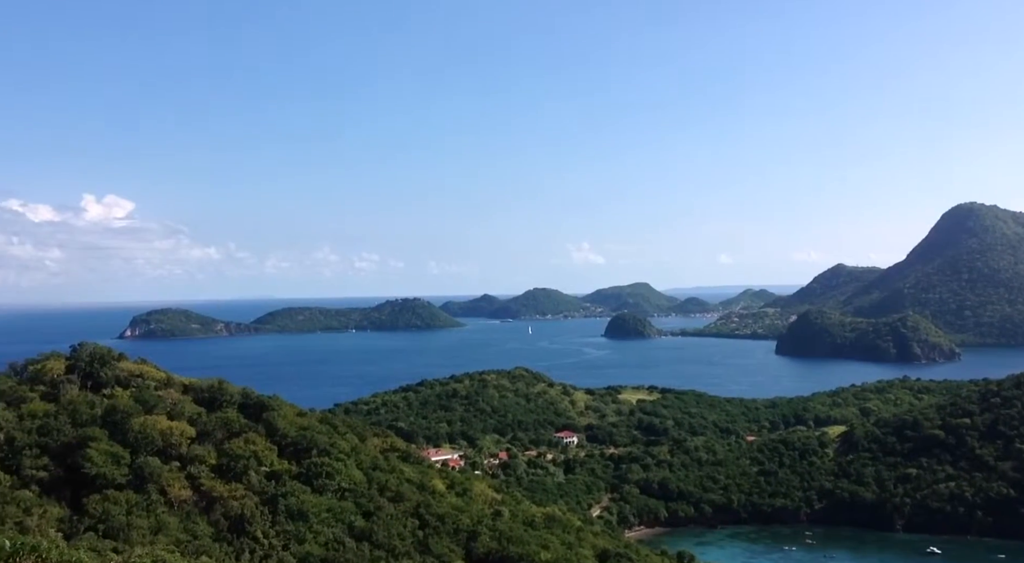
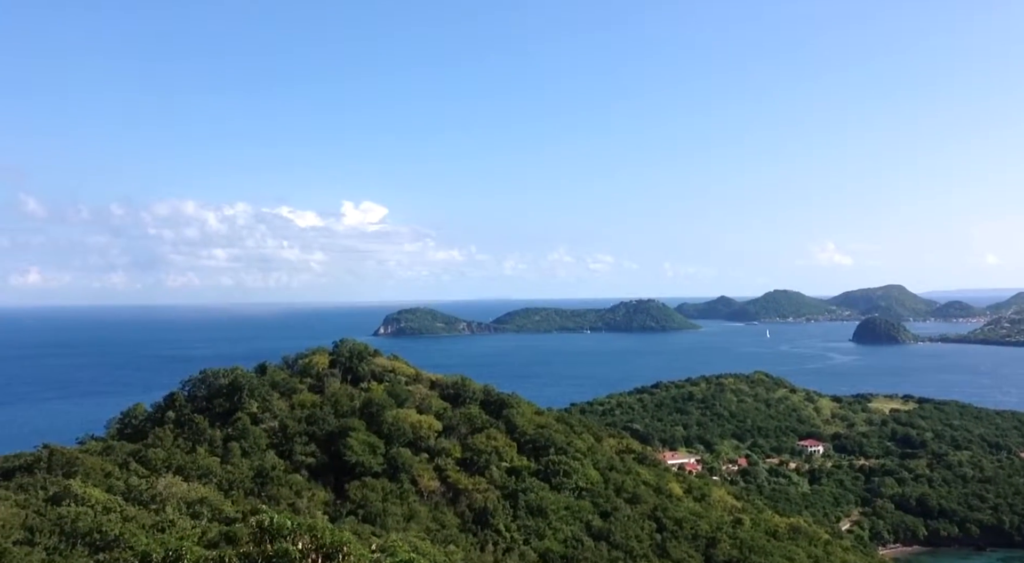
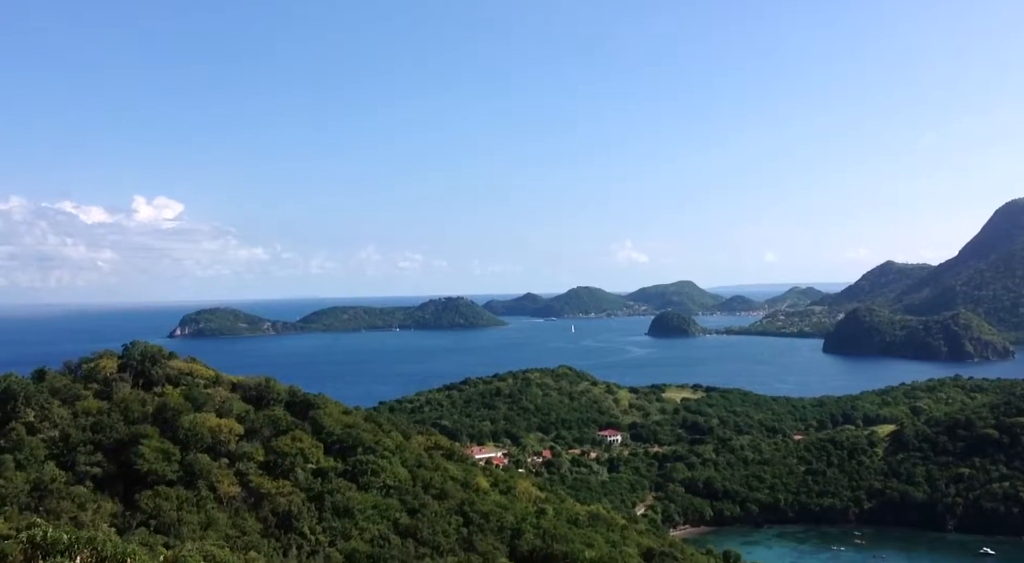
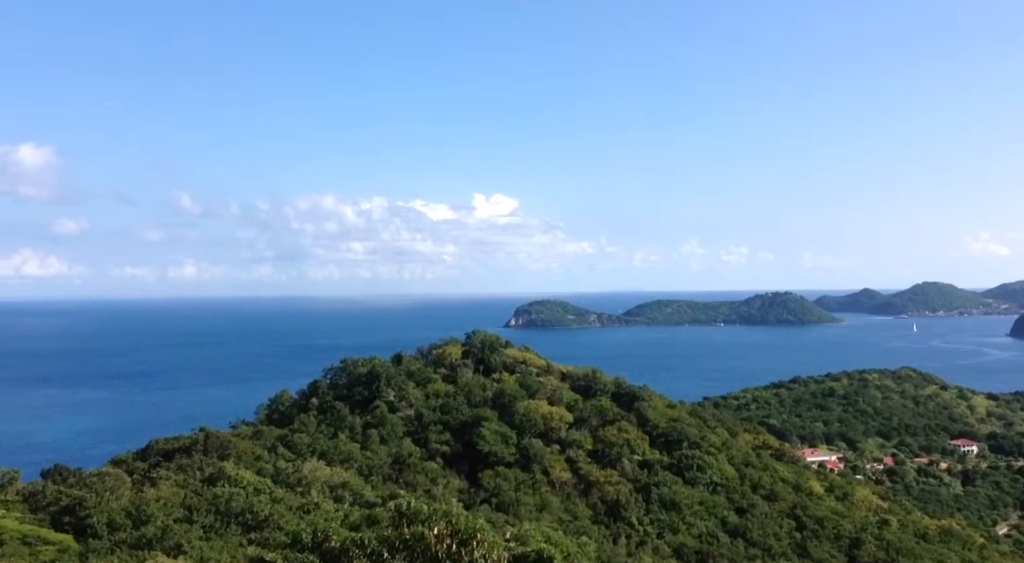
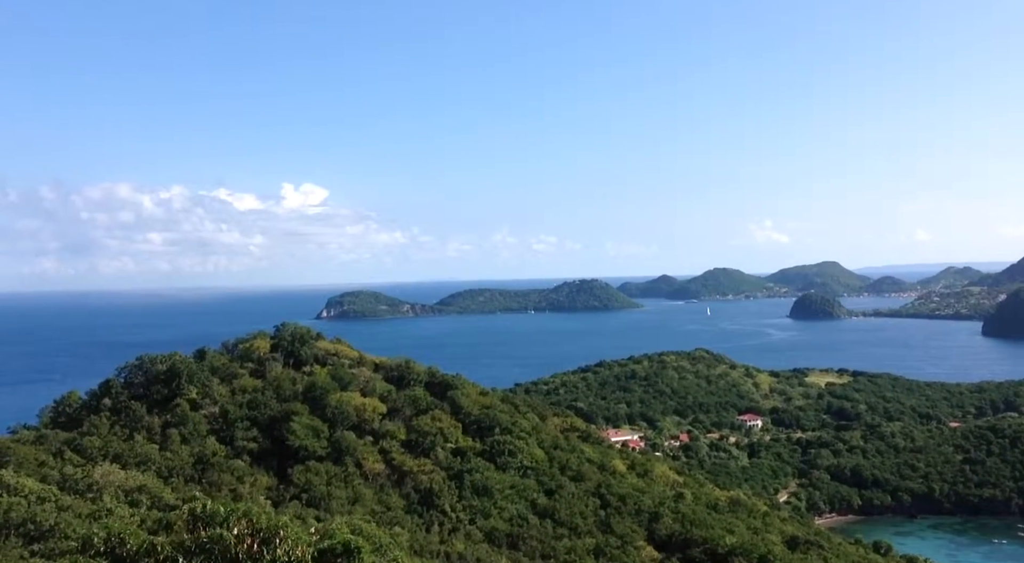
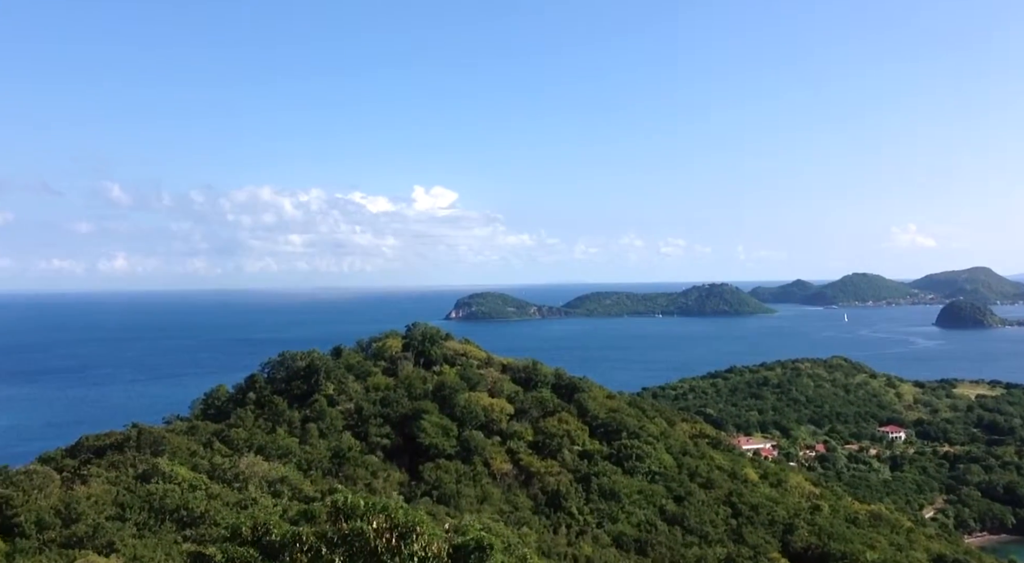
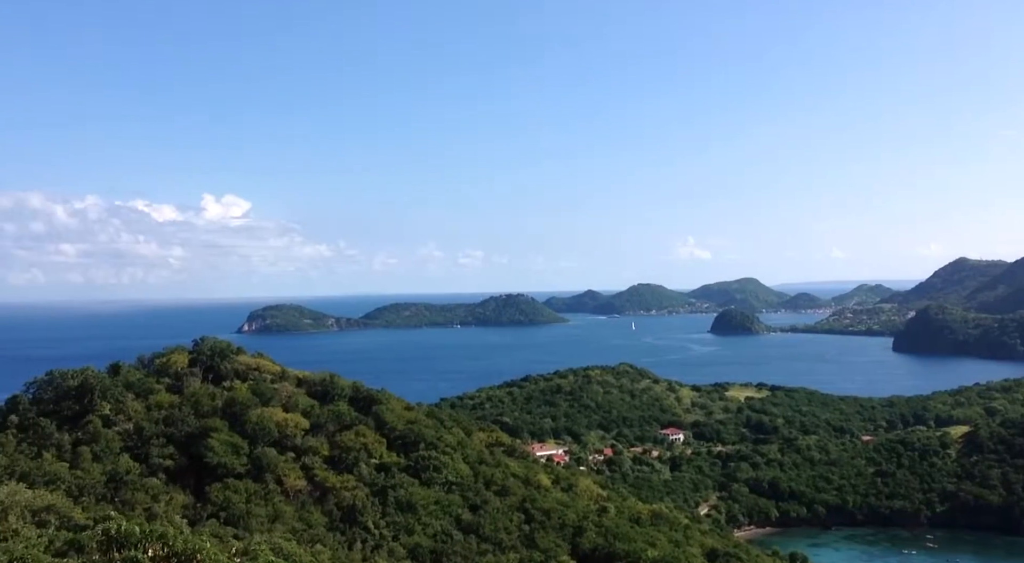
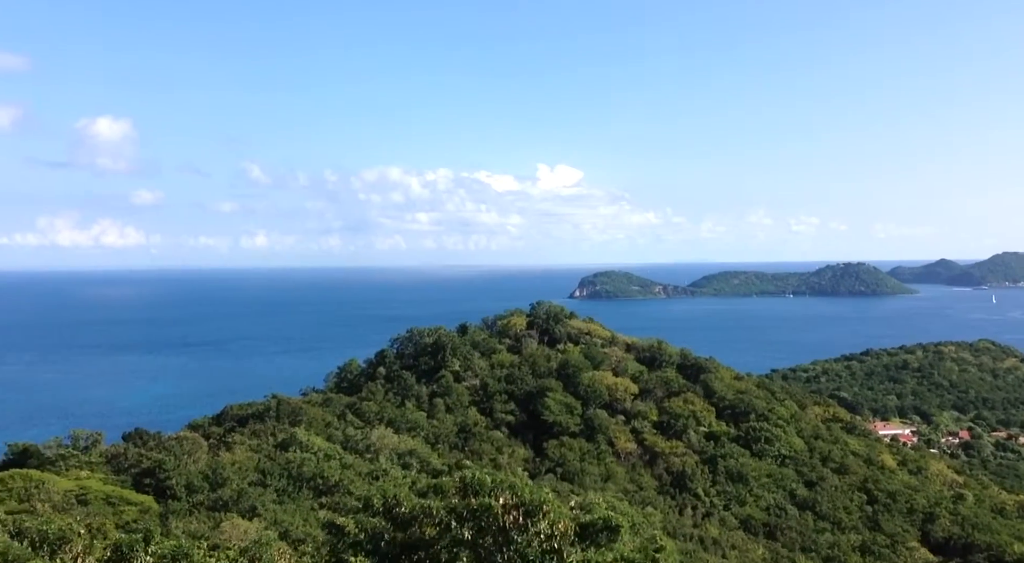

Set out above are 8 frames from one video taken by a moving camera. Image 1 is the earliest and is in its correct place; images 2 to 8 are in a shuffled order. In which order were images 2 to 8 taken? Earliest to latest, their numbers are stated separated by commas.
3, 7, 5, 2, 6, 4, 8
